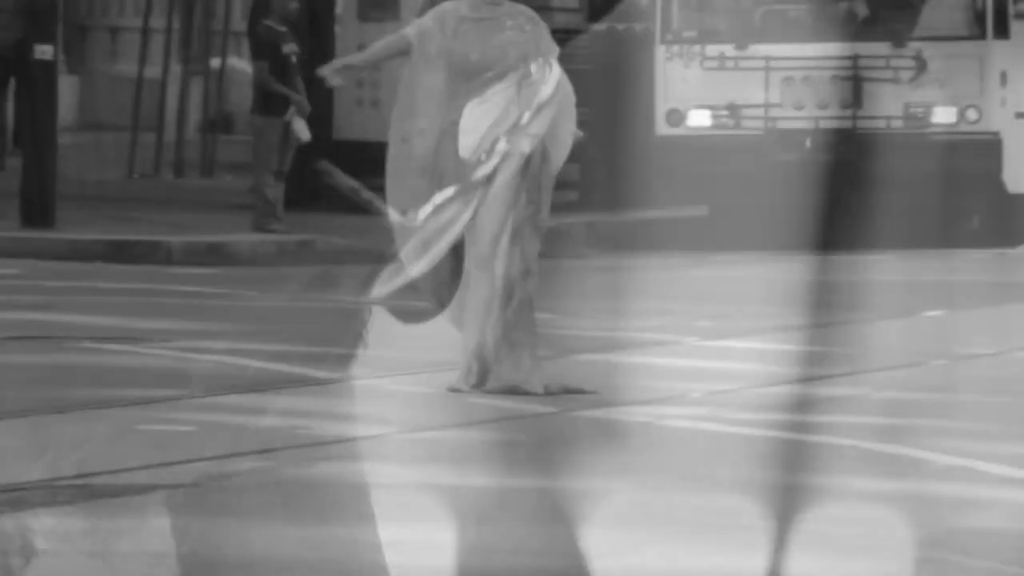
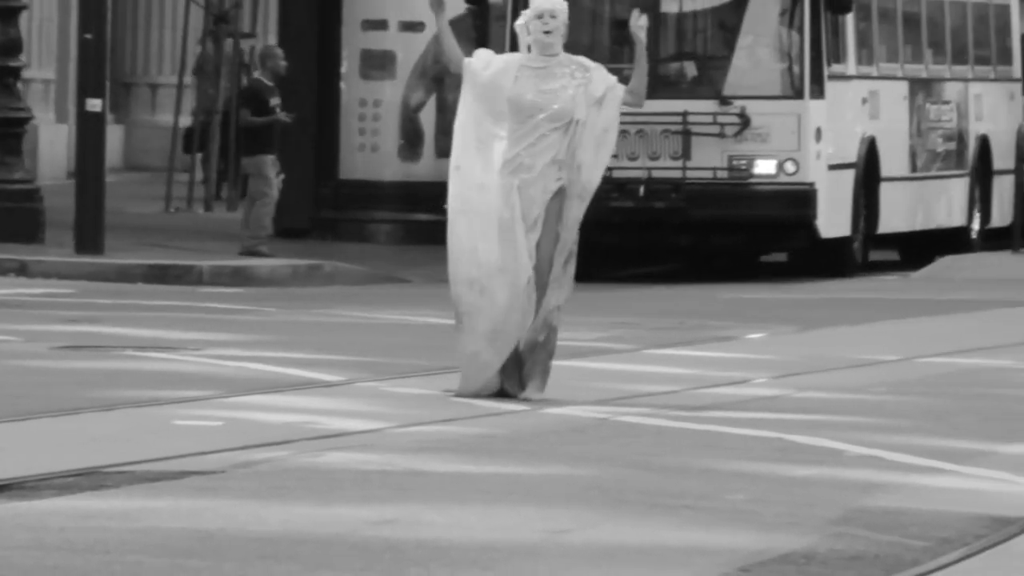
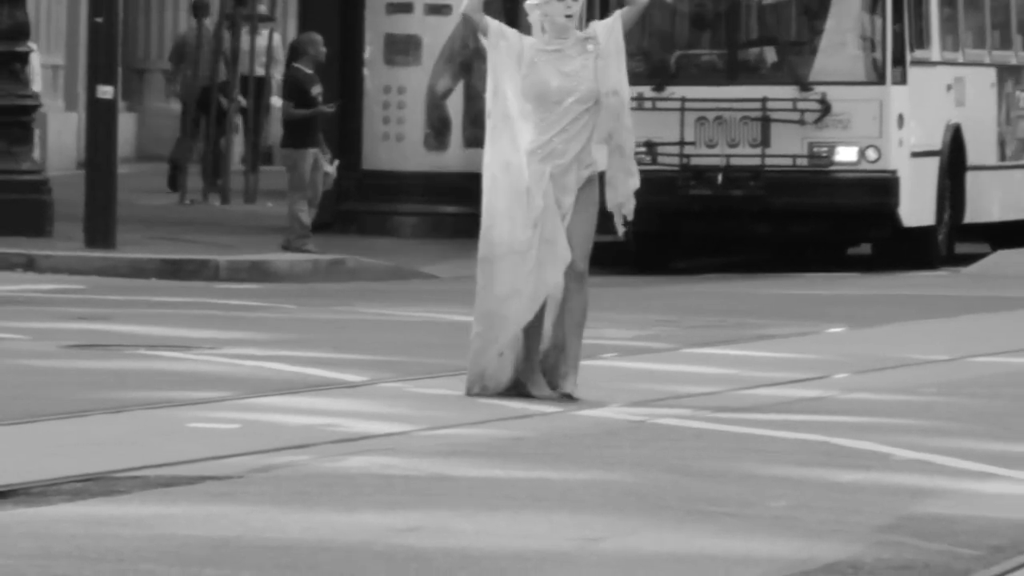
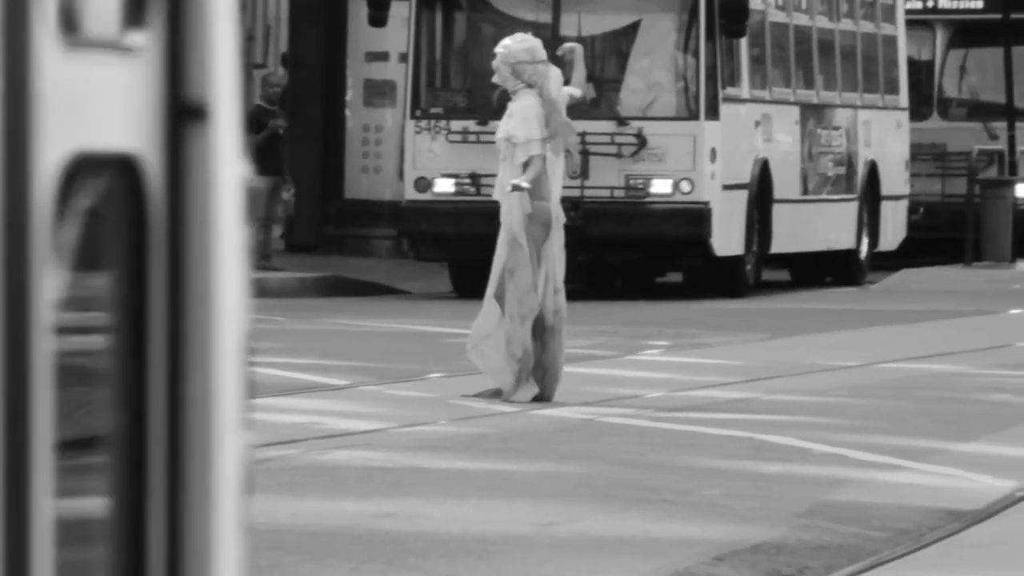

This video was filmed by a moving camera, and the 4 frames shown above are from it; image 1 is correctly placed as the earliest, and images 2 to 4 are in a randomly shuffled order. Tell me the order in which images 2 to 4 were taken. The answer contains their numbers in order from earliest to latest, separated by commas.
3, 2, 4
